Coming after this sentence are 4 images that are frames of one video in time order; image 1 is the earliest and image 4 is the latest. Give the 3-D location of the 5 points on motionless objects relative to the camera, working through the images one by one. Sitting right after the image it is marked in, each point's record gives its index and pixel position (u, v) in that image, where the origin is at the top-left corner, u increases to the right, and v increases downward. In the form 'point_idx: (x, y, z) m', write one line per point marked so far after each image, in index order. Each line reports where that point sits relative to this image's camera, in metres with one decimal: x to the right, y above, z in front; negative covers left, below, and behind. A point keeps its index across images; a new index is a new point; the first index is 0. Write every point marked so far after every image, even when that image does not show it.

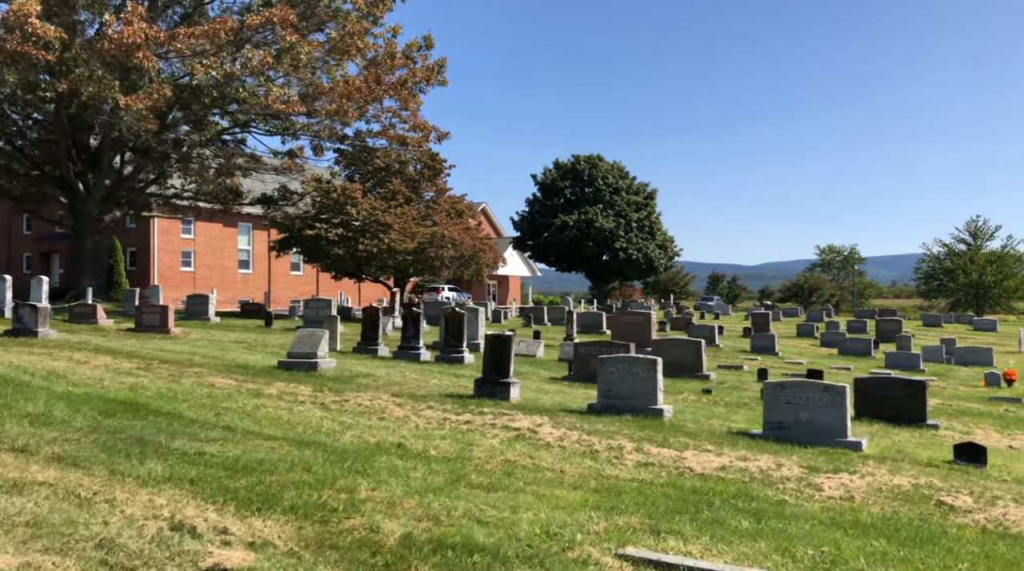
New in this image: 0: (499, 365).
0: (-0.2, -1.2, +14.7) m
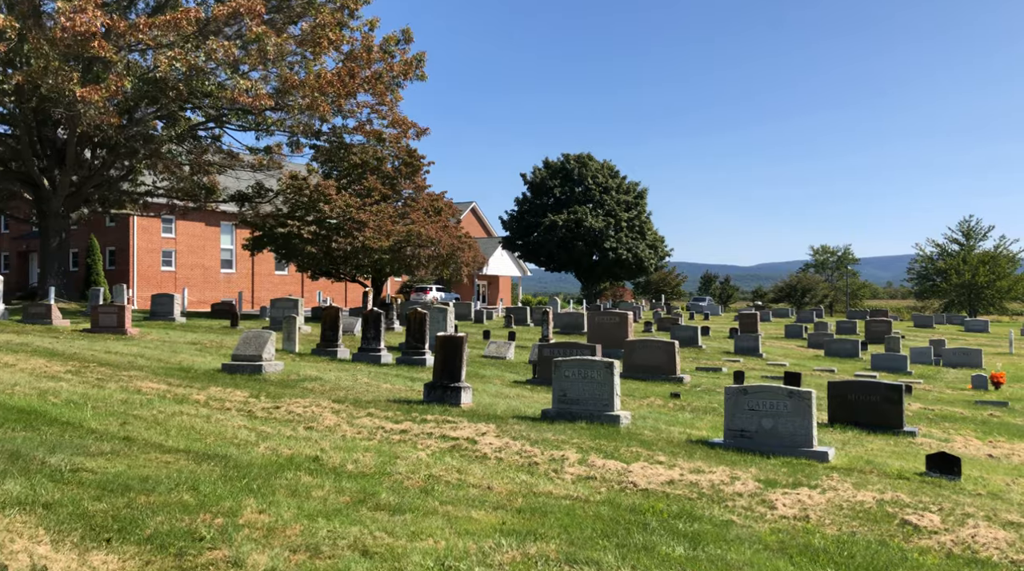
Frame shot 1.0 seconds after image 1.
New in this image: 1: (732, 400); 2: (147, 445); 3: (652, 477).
0: (-0.9, -1.2, +13.9) m
1: (+2.7, -1.4, +11.9) m
2: (-3.3, -1.4, +8.7) m
3: (+1.4, -1.9, +9.4) m
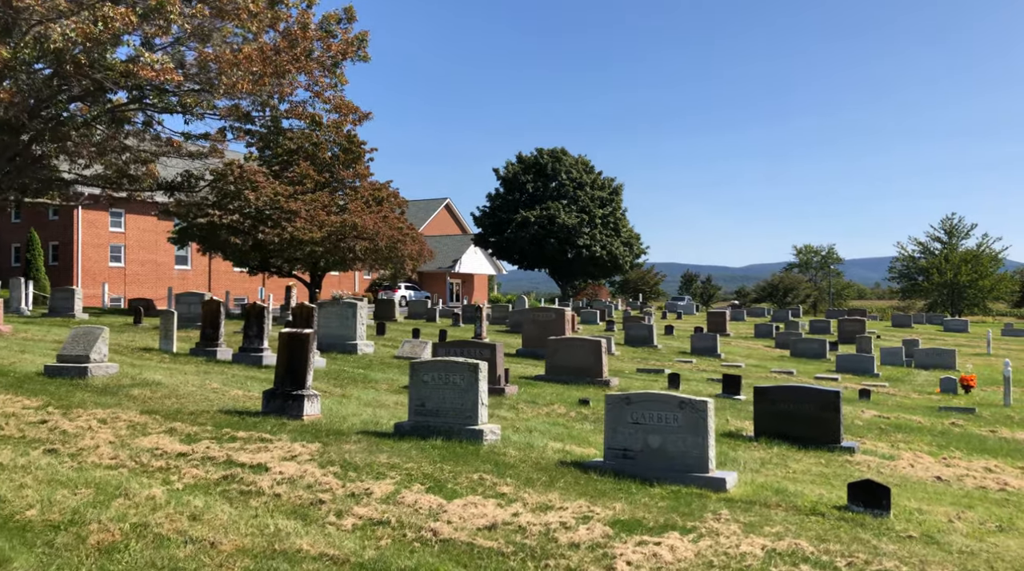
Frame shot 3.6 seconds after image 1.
0: (-2.6, -1.1, +11.5) m
1: (+1.0, -1.3, +9.5) m
2: (-5.0, -1.3, +6.3) m
3: (-0.3, -1.7, +7.1) m
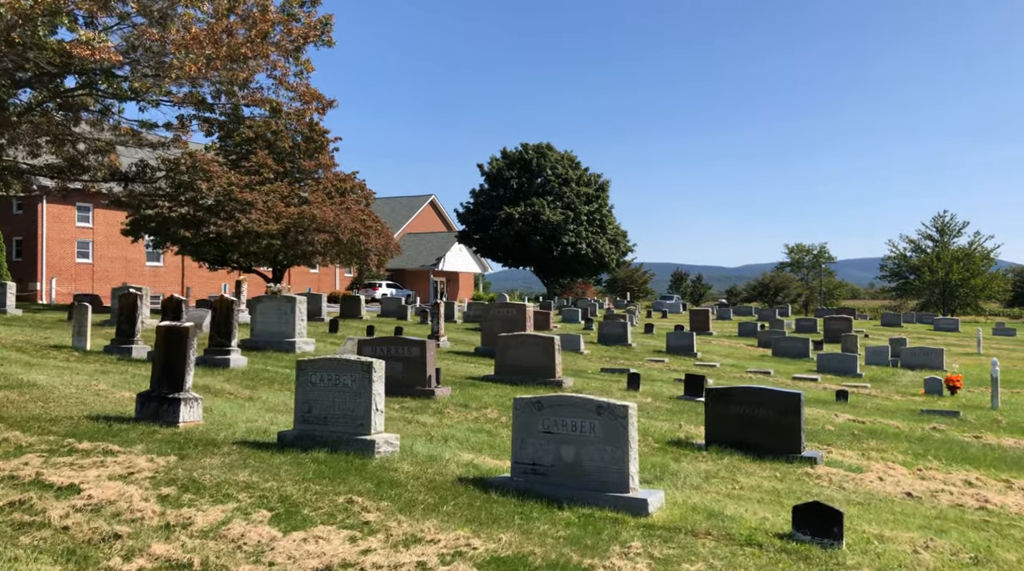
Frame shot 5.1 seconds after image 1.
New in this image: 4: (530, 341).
0: (-3.6, -0.9, +10.0) m
1: (+0.1, -1.1, +8.1) m
2: (-5.9, -1.1, +4.8) m
3: (-1.2, -1.6, +5.6) m
4: (+0.3, -1.0, +17.4) m
